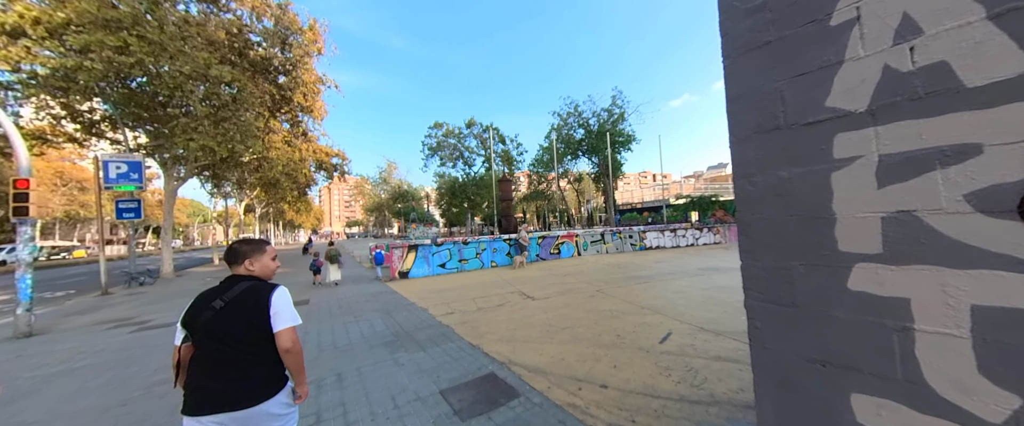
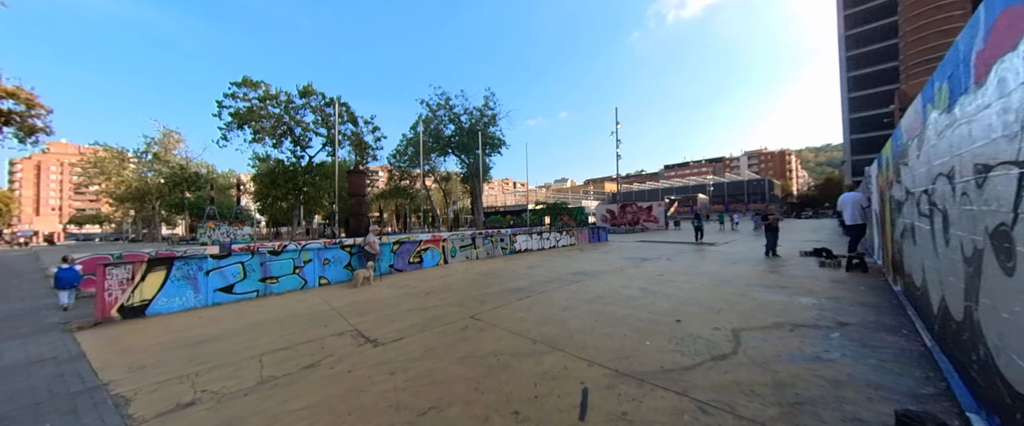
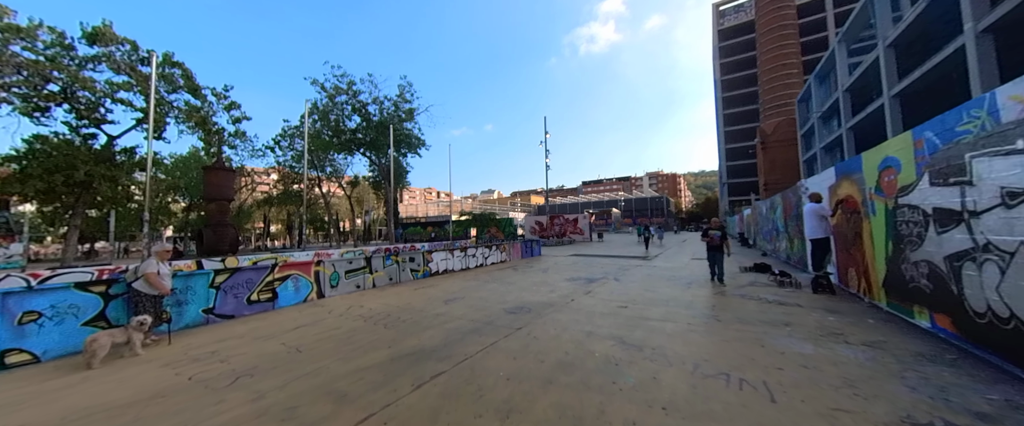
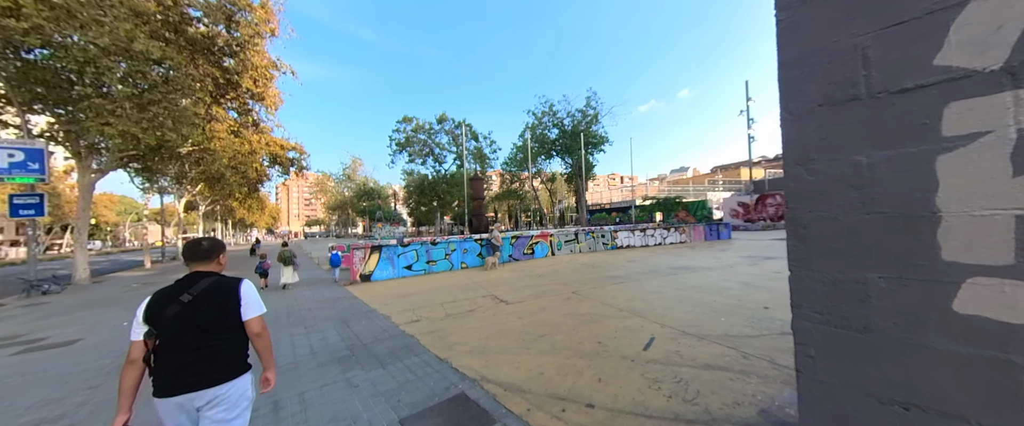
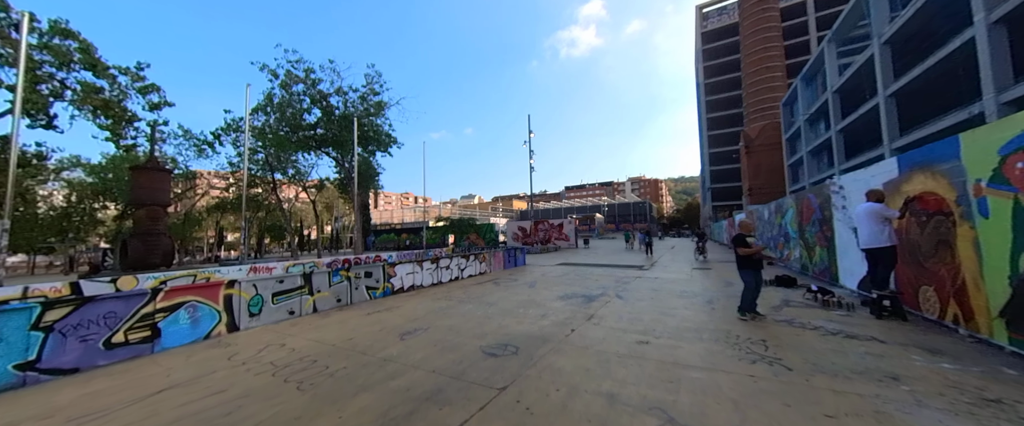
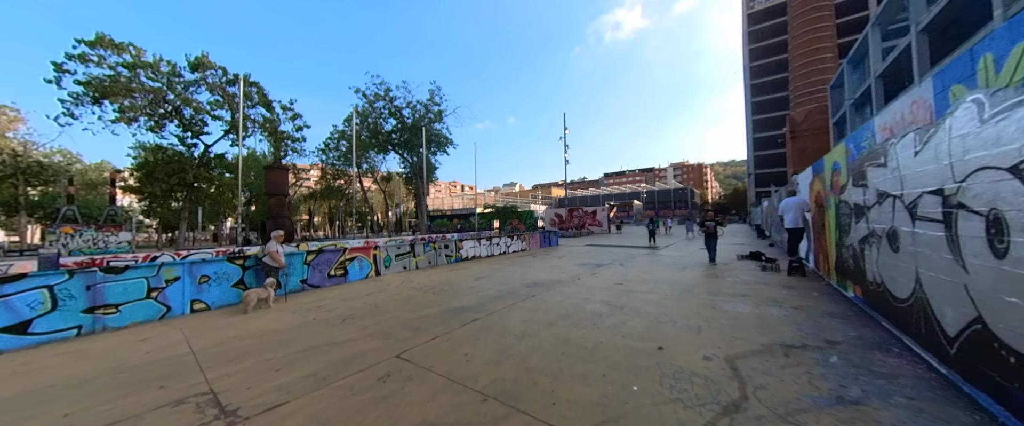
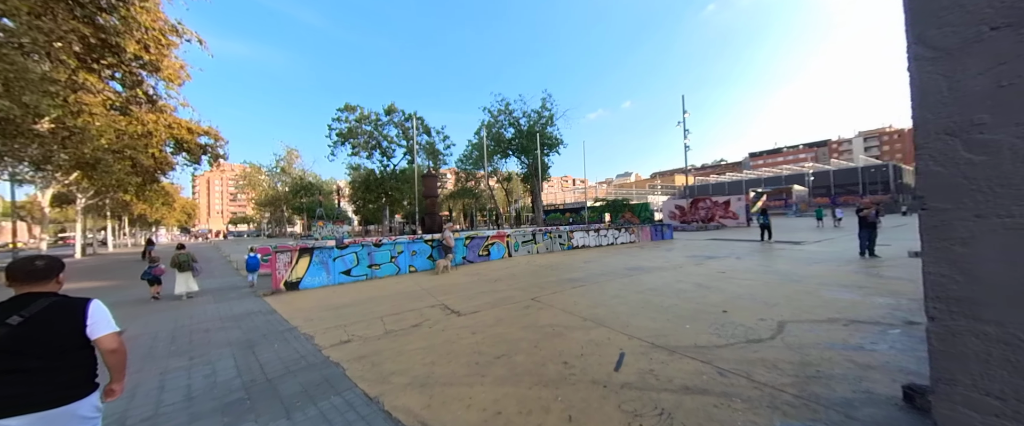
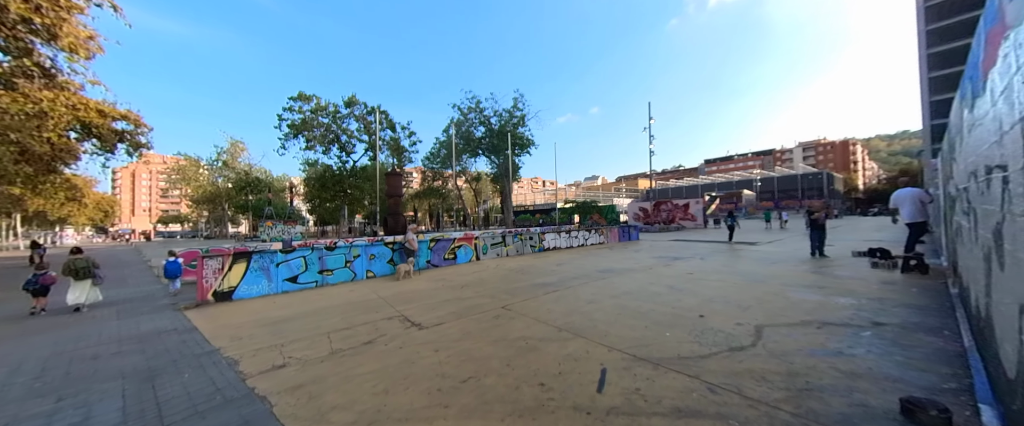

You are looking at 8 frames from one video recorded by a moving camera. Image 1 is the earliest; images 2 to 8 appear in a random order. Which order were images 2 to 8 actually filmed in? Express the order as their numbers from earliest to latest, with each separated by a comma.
4, 7, 8, 2, 6, 3, 5
